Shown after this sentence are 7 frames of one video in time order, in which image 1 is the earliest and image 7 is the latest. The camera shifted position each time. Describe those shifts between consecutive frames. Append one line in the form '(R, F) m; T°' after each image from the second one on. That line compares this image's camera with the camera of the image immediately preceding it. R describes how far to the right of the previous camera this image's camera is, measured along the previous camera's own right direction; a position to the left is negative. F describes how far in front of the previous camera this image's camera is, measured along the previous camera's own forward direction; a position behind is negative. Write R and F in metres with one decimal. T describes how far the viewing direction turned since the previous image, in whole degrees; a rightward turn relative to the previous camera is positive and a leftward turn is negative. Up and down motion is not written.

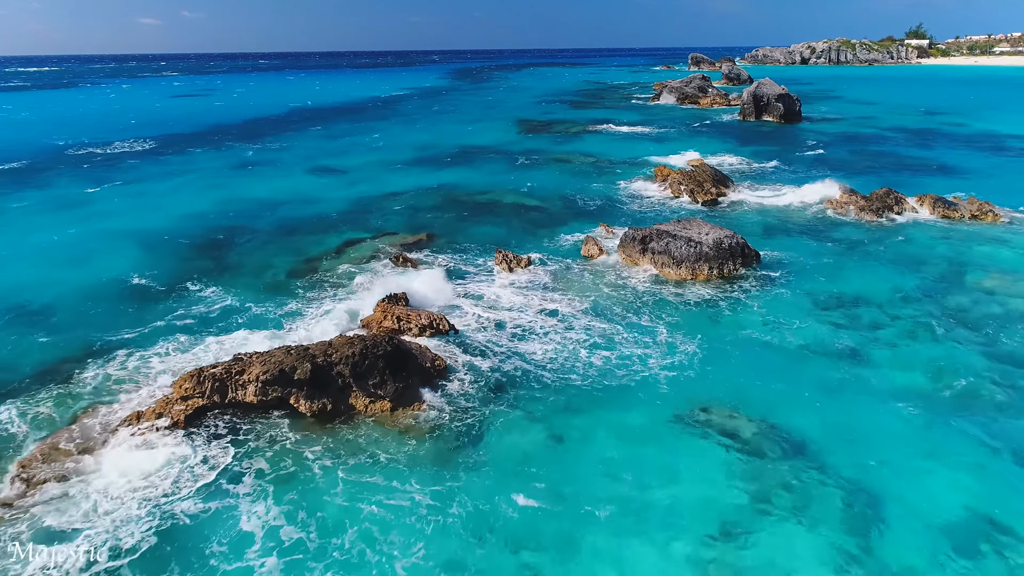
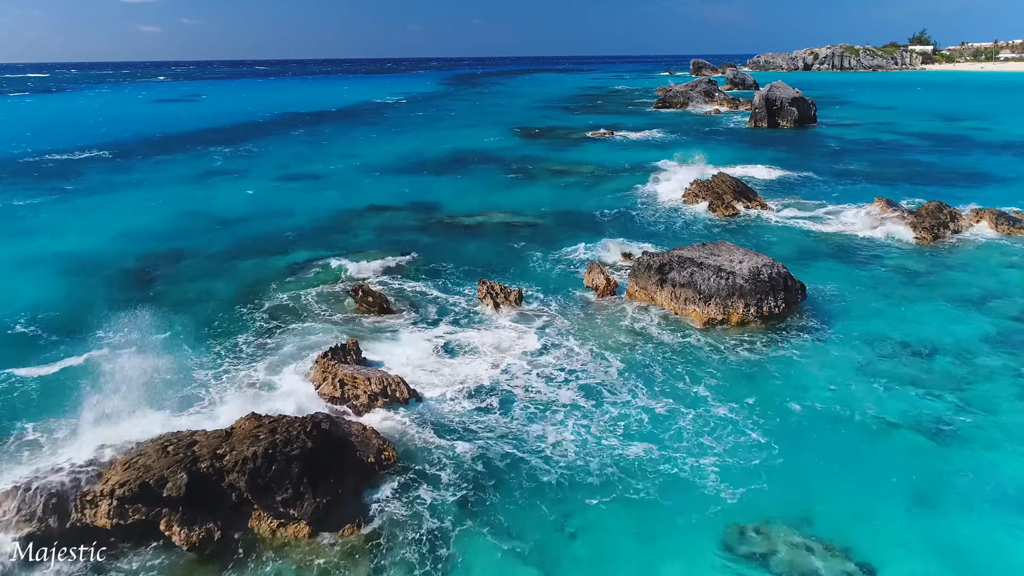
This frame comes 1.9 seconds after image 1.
(+0.4, +4.9) m; 0°
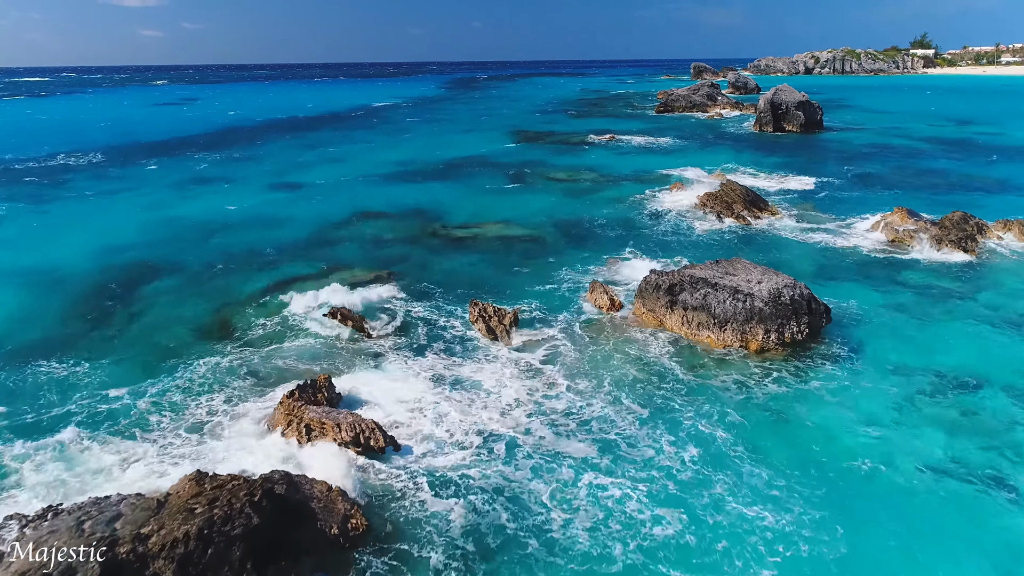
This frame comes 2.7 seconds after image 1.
(+0.2, +1.9) m; 0°
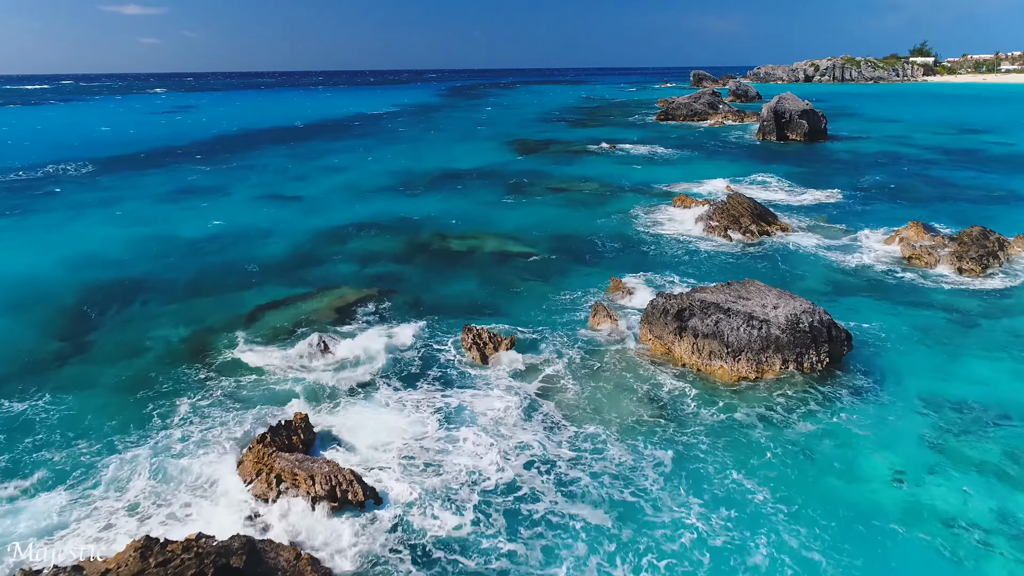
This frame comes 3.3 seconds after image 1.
(+0.1, +1.4) m; 0°
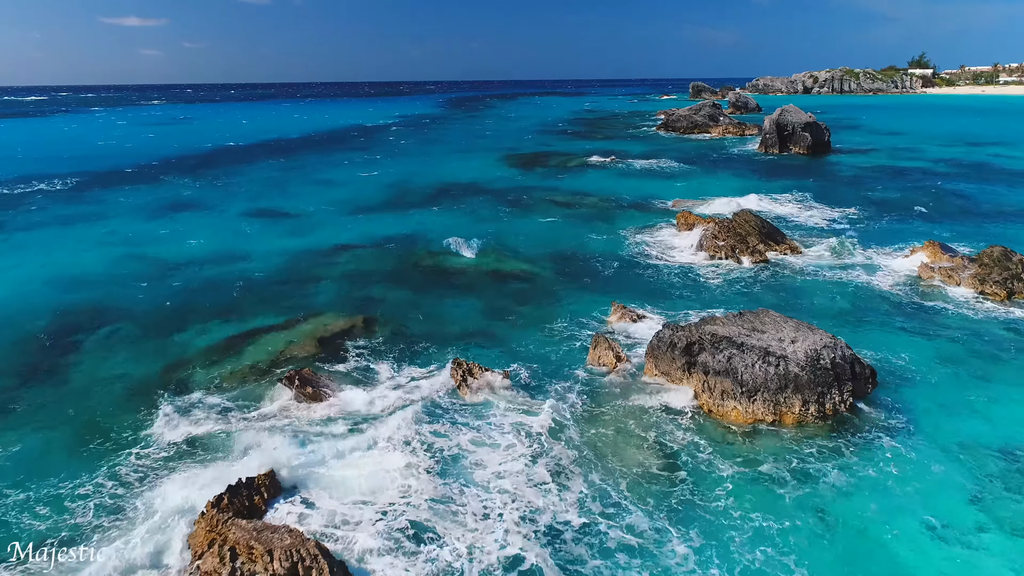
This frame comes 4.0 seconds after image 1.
(+0.1, +1.5) m; 0°
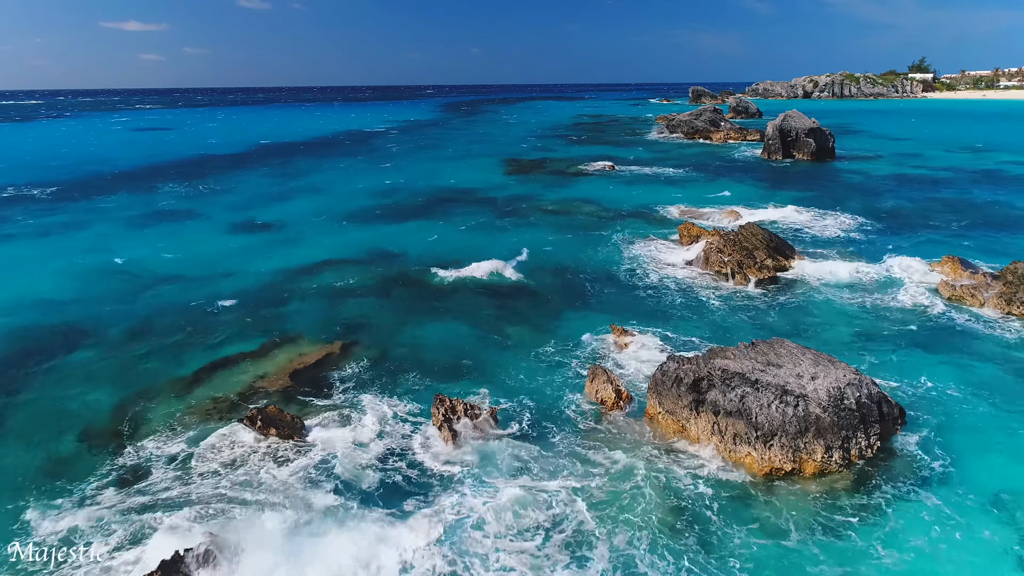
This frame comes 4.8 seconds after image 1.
(+0.3, +1.6) m; 0°
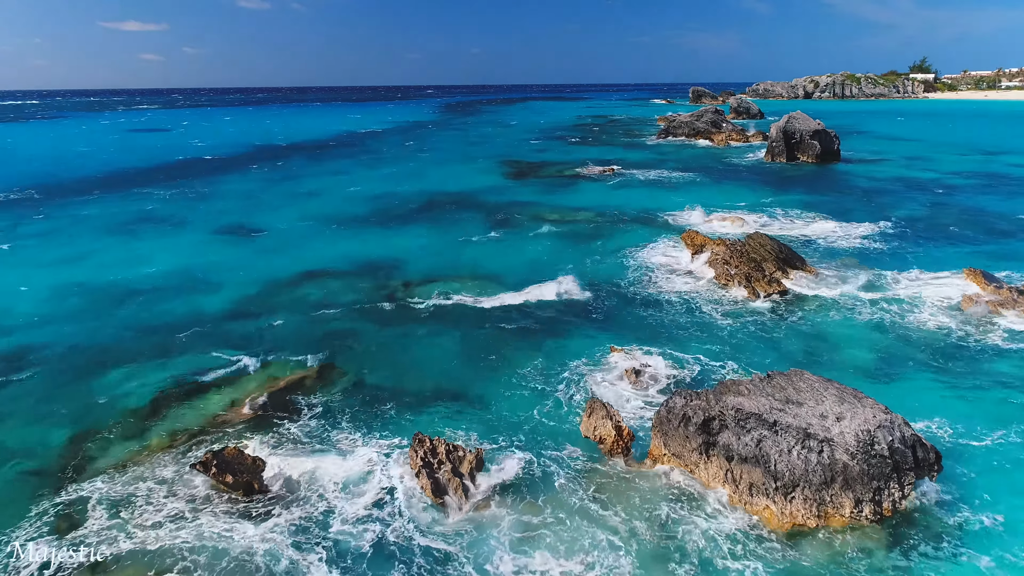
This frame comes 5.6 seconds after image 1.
(+0.2, +1.6) m; 0°
